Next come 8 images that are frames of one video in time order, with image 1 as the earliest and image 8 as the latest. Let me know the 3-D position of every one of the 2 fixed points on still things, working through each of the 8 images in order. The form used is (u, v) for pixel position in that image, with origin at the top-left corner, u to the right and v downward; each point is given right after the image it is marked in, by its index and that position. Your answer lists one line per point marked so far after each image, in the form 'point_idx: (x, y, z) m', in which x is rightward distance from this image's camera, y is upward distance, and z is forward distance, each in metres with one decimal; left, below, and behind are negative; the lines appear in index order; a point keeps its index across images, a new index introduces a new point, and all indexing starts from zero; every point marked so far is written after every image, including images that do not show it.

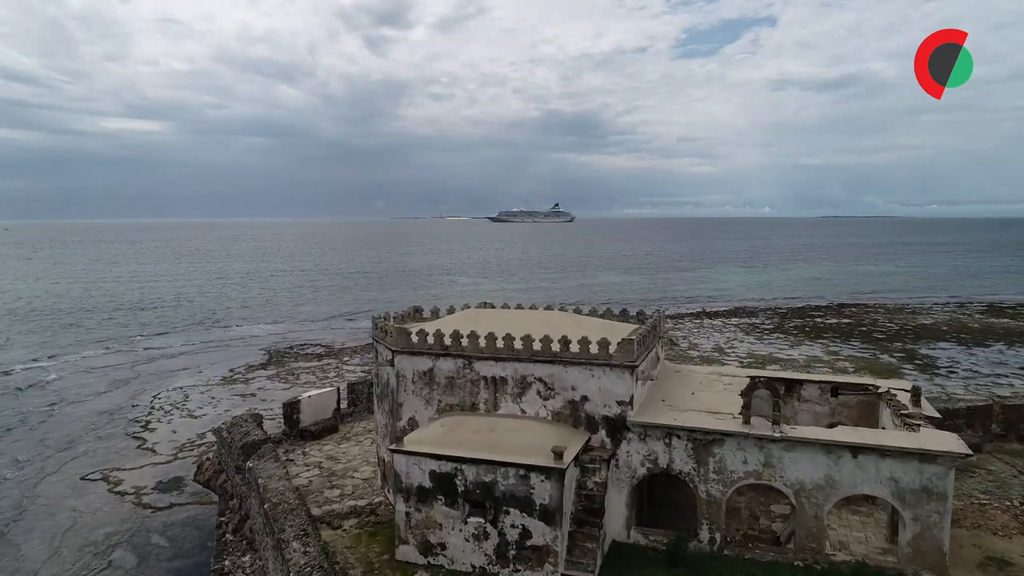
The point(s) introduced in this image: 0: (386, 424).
0: (-2.2, -2.4, +10.9) m
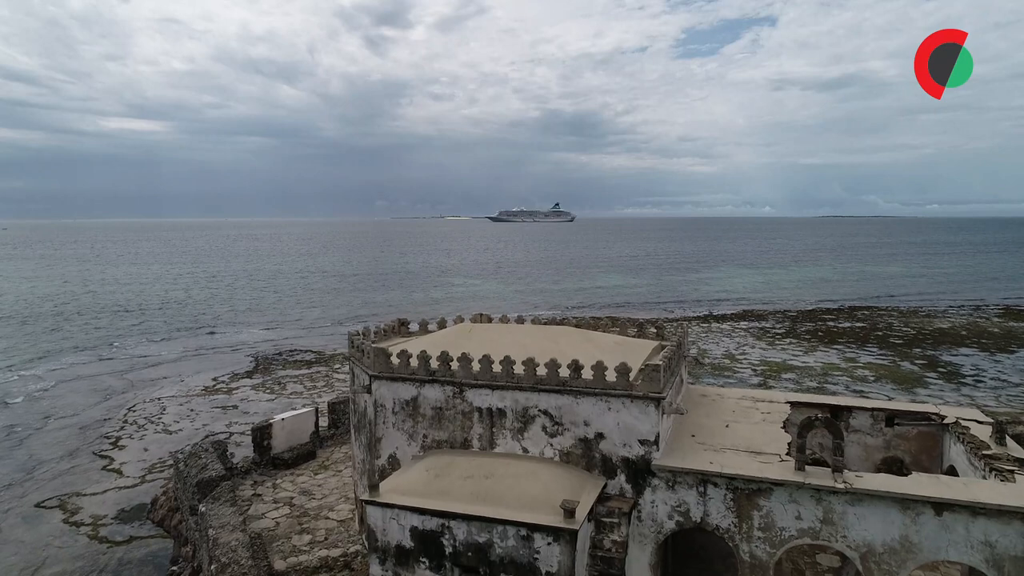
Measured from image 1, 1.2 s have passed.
0: (-2.2, -2.6, +9.3) m
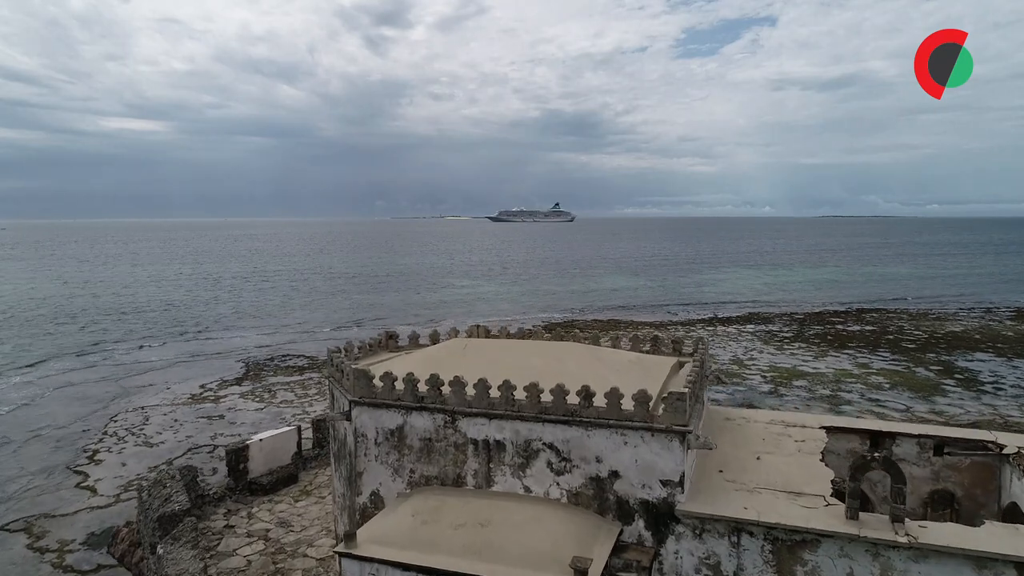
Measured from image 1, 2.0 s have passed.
0: (-2.2, -2.7, +8.2) m
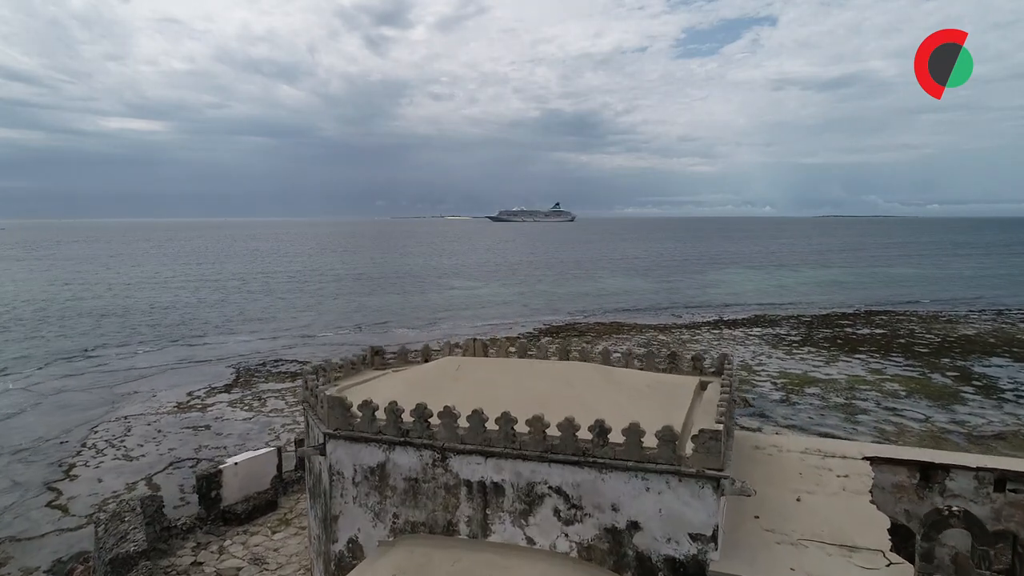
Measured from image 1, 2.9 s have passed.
0: (-2.2, -2.9, +7.1) m
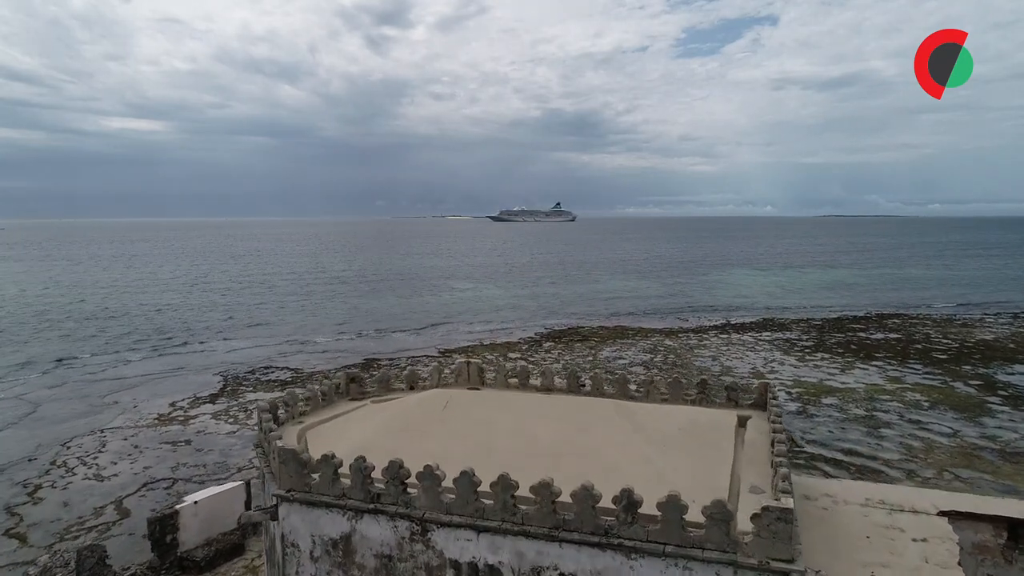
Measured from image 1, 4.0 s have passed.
0: (-2.2, -3.1, +5.8) m
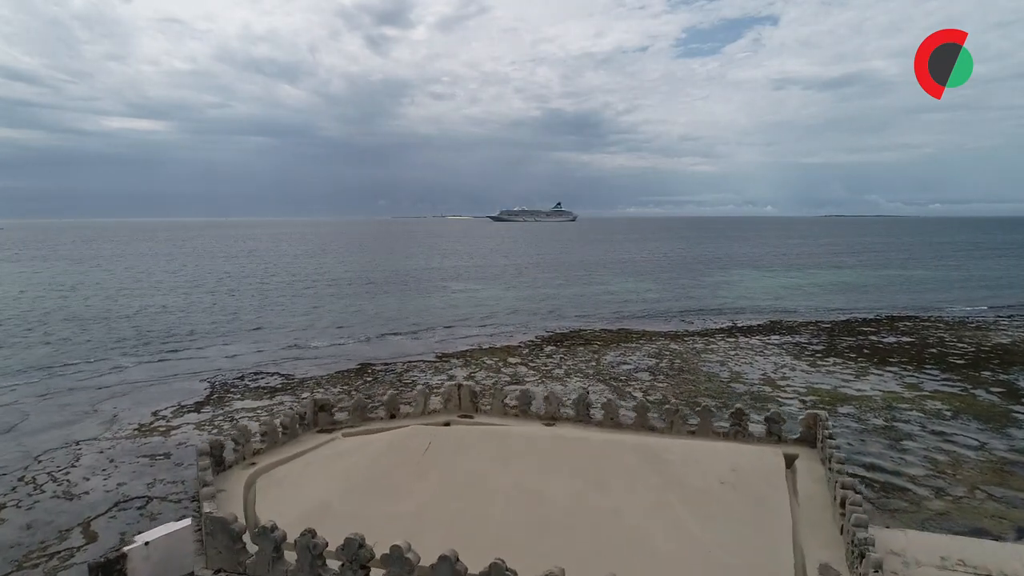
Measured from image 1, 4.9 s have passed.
0: (-2.2, -3.2, +4.6) m
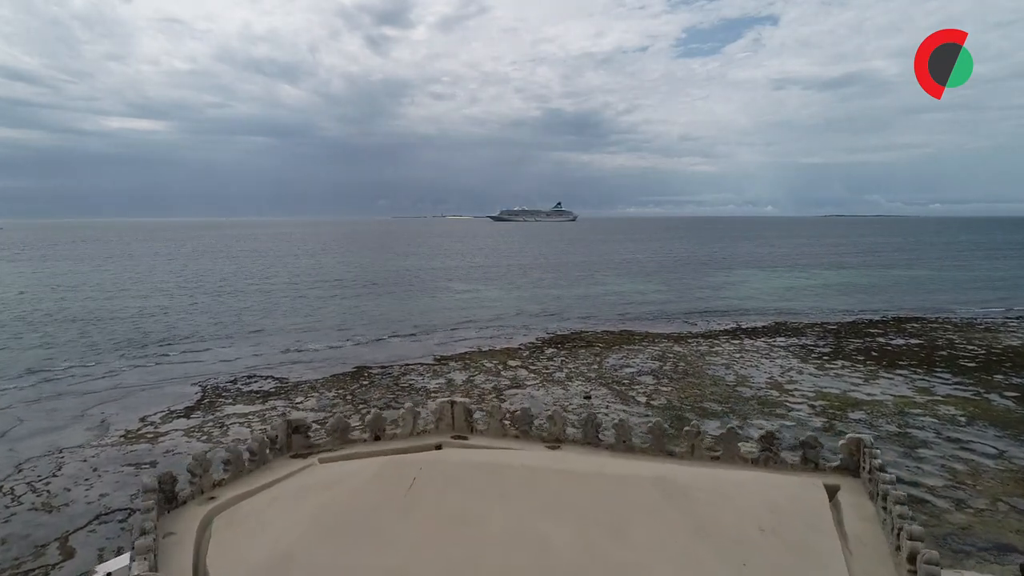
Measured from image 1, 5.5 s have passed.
0: (-2.2, -3.2, +3.8) m
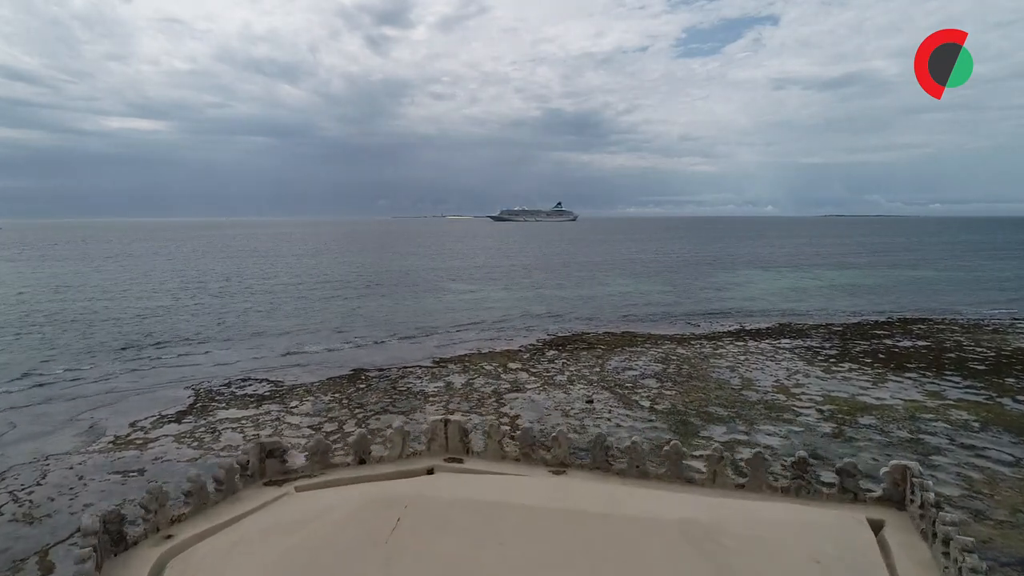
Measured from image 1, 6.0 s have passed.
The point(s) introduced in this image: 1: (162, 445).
0: (-2.2, -3.3, +3.2) m
1: (-11.2, -5.0, +19.7) m
